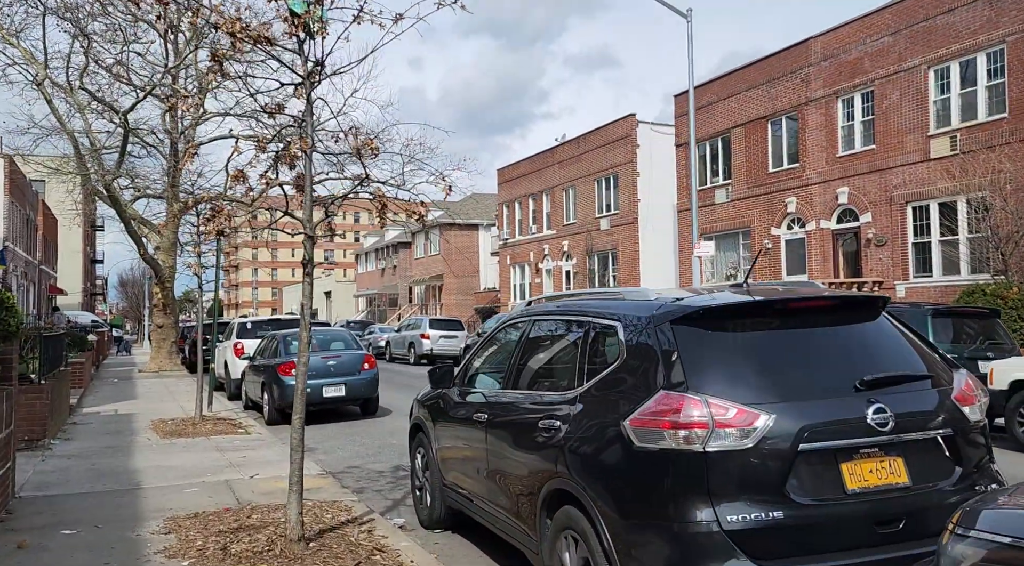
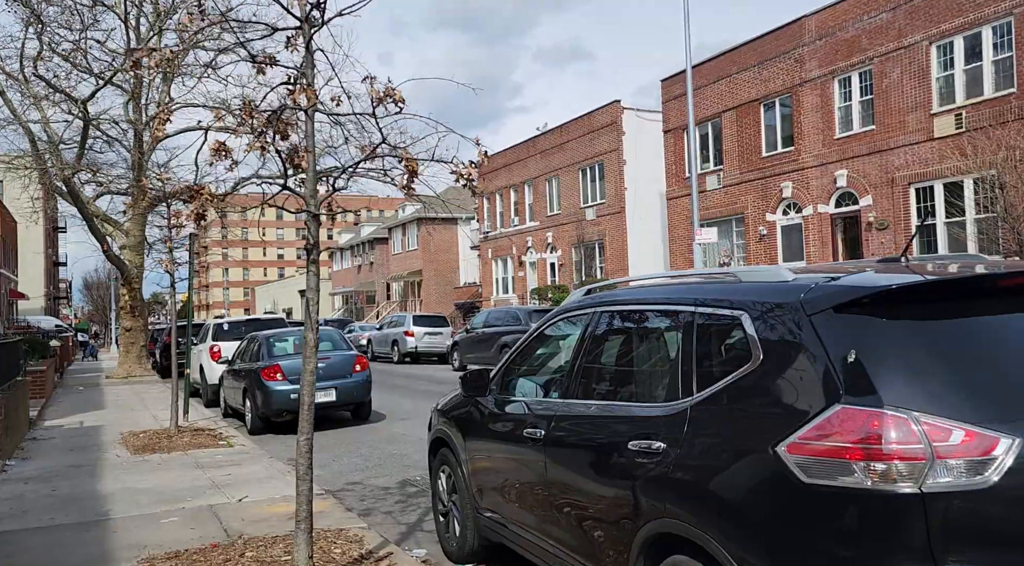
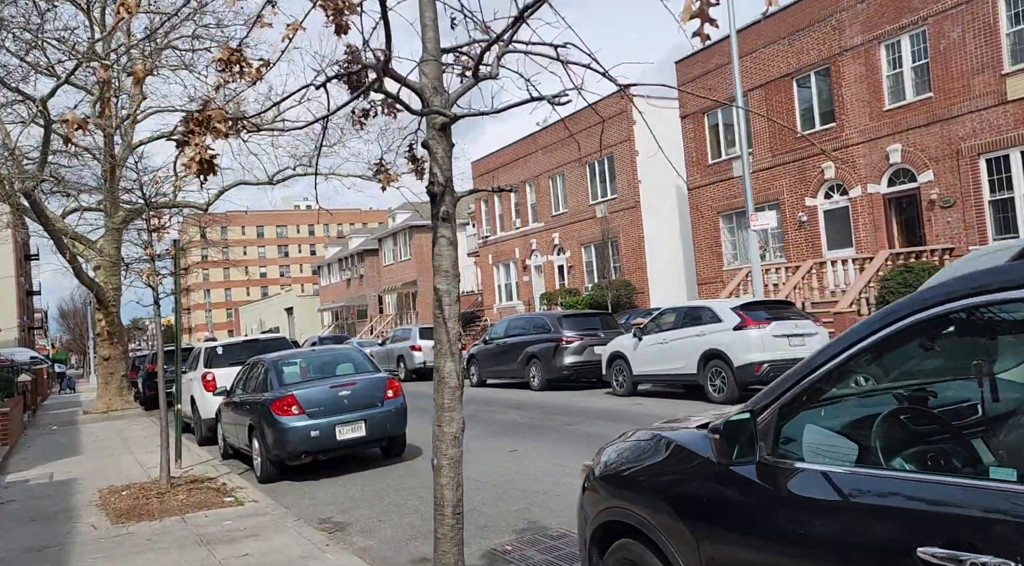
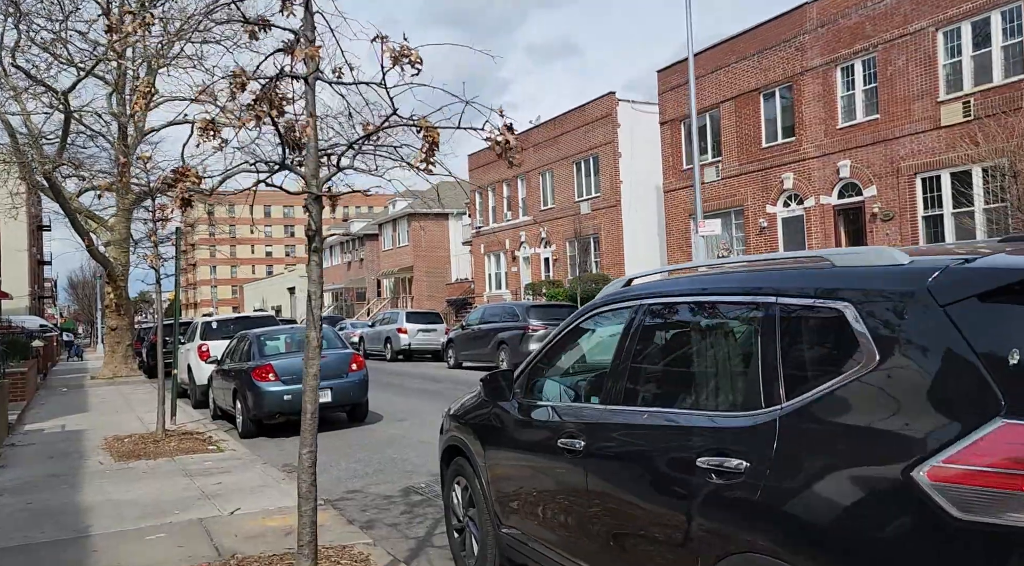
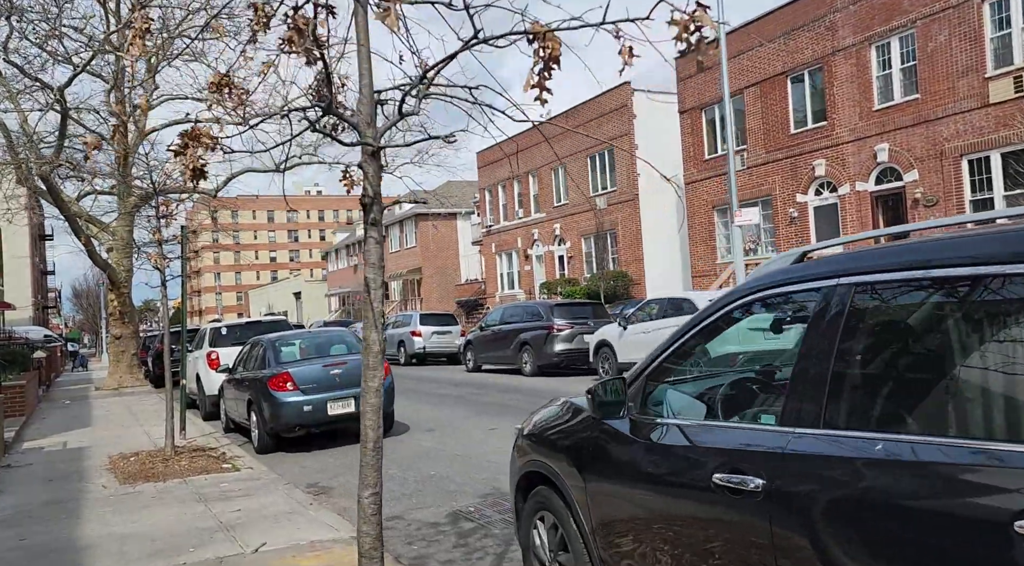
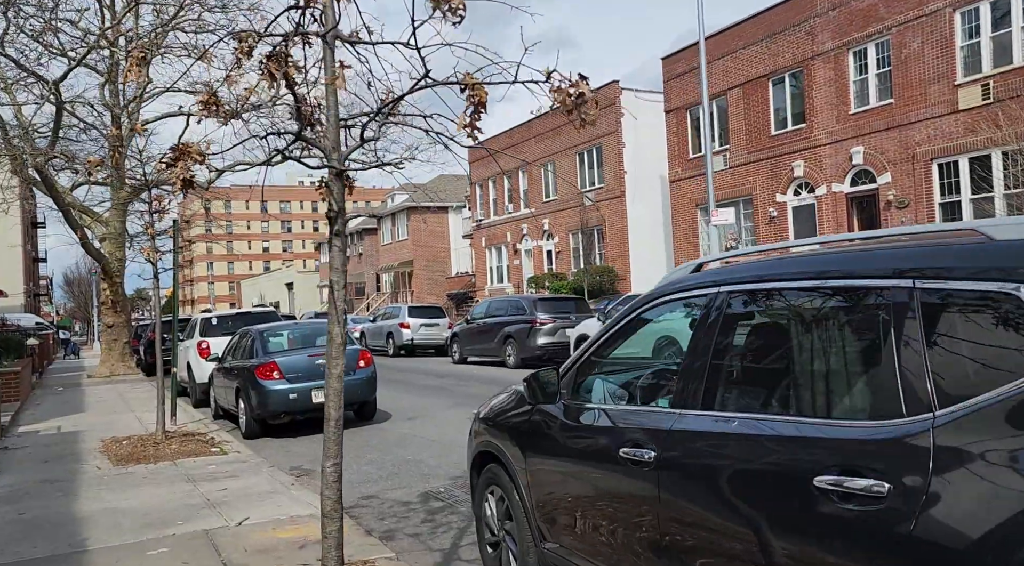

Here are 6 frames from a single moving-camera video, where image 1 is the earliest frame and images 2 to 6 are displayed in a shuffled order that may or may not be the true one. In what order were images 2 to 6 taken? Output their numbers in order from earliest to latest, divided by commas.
2, 4, 6, 5, 3
